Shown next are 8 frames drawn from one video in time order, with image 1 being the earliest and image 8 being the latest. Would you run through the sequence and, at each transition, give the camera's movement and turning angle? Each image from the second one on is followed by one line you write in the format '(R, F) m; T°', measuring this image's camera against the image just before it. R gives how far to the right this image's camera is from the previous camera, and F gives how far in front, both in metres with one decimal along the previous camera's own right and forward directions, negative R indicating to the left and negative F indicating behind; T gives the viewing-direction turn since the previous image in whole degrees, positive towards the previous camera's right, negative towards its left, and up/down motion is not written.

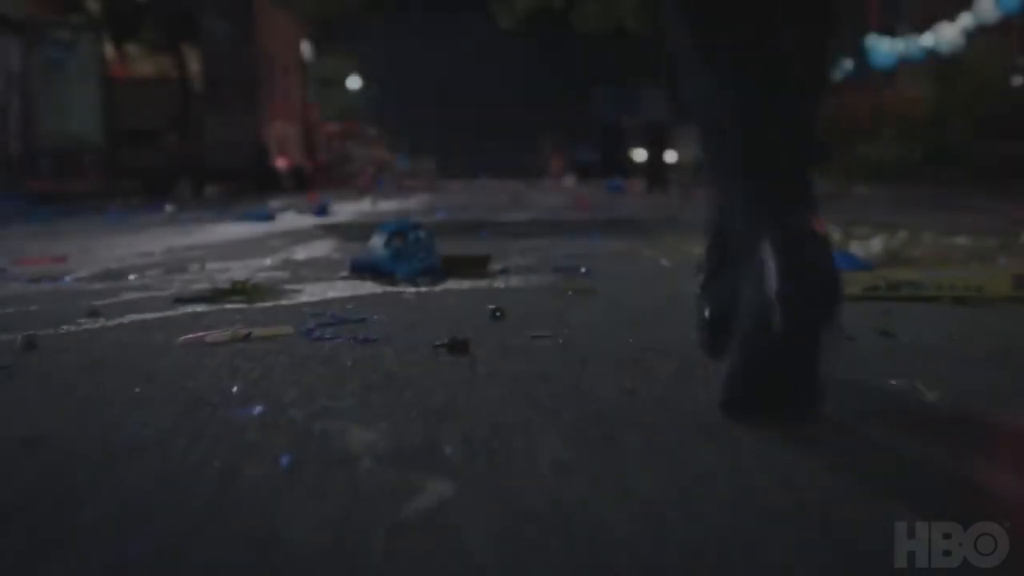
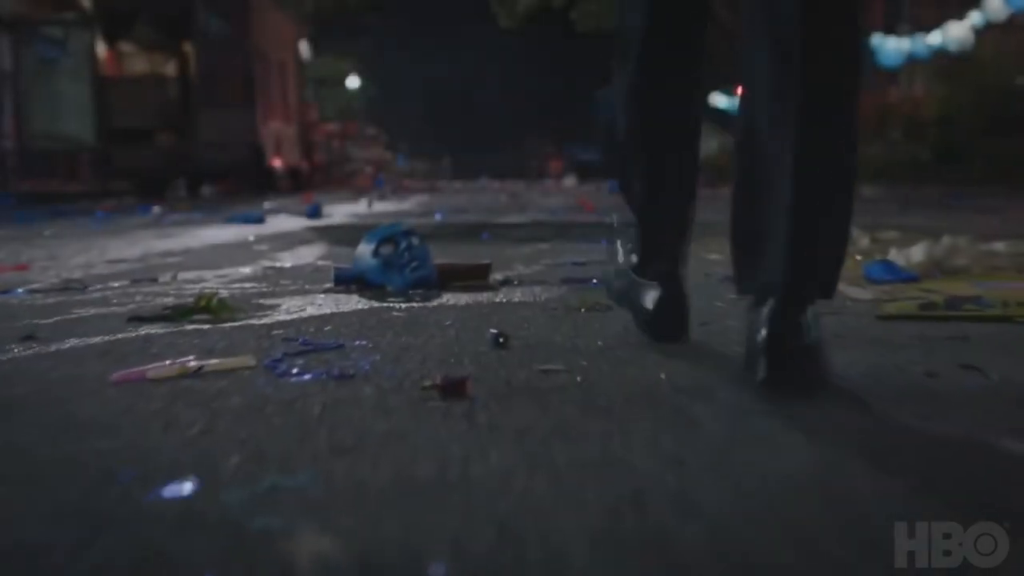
(0.0, +0.5) m; 0°
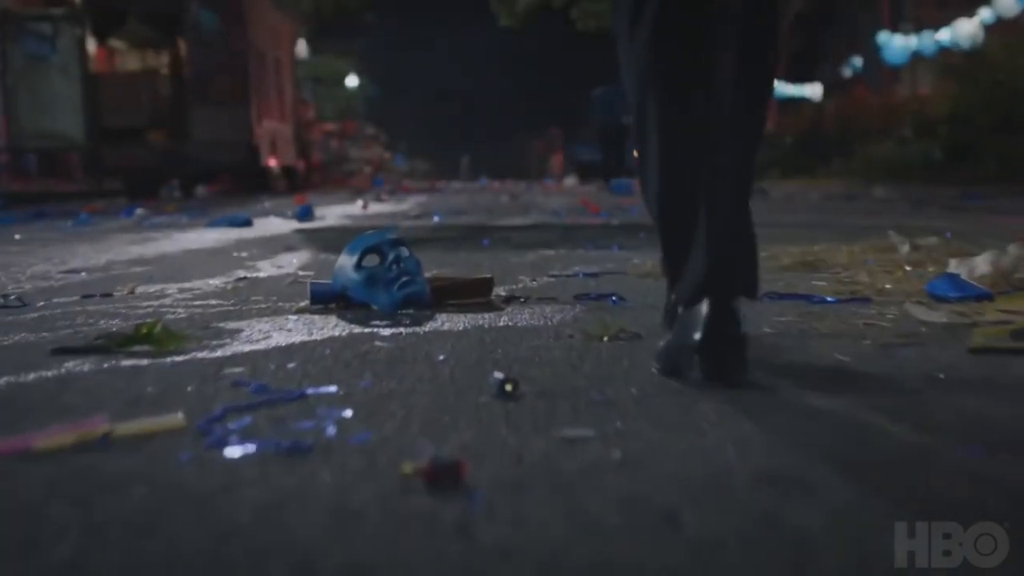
(0.0, +0.6) m; 0°
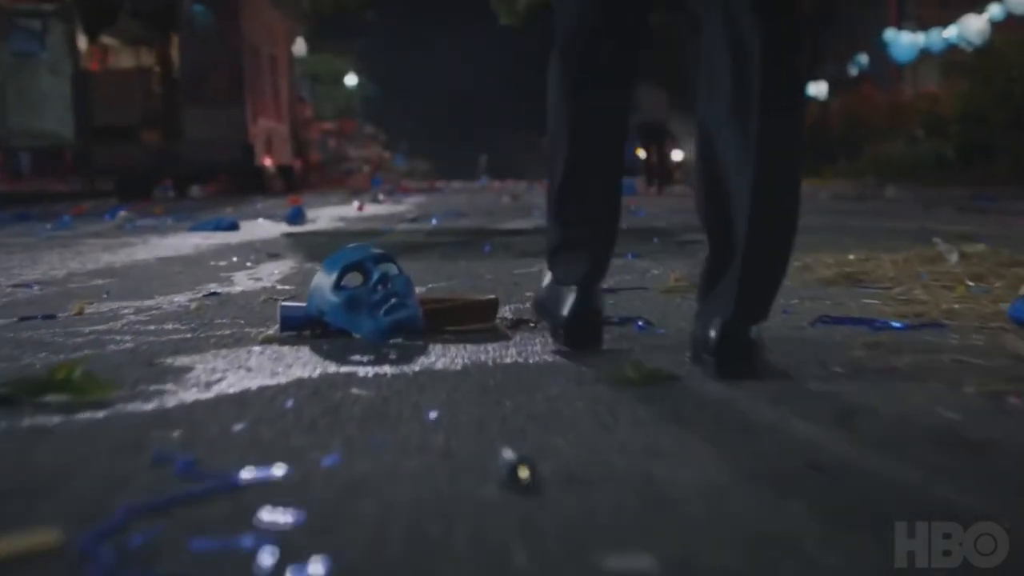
(0.0, +0.6) m; 0°
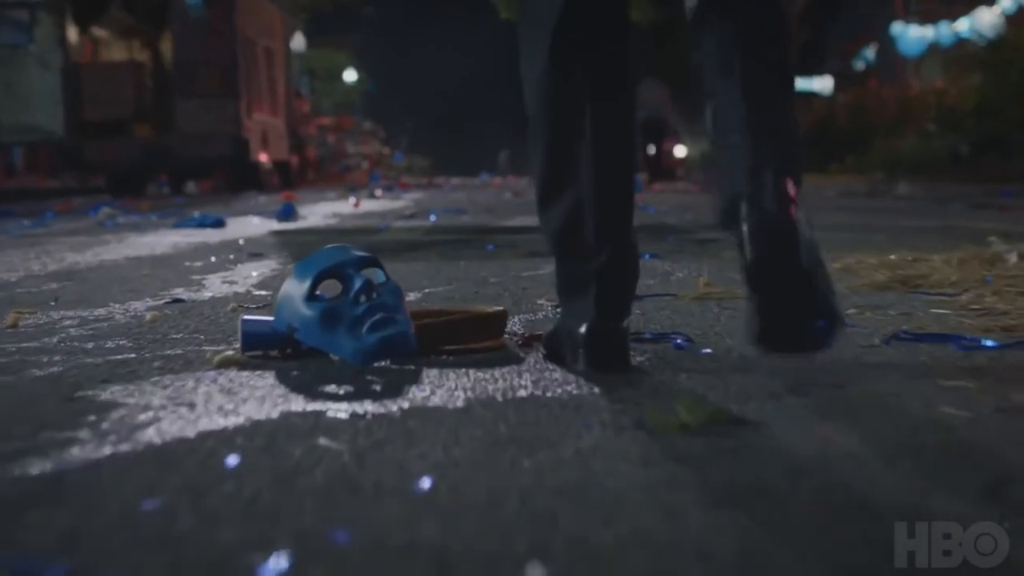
(0.0, +0.5) m; 0°
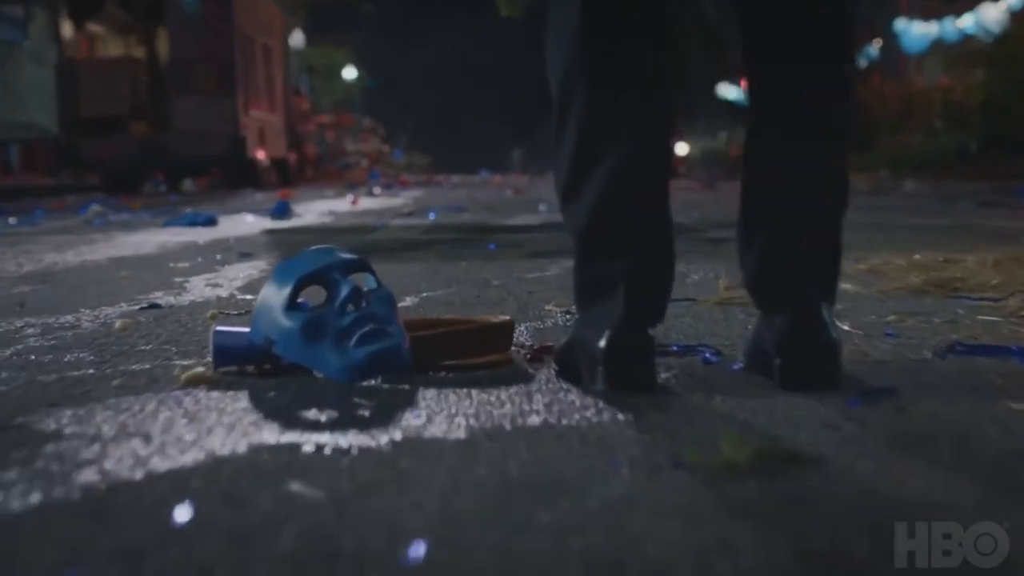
(0.0, +0.3) m; 0°
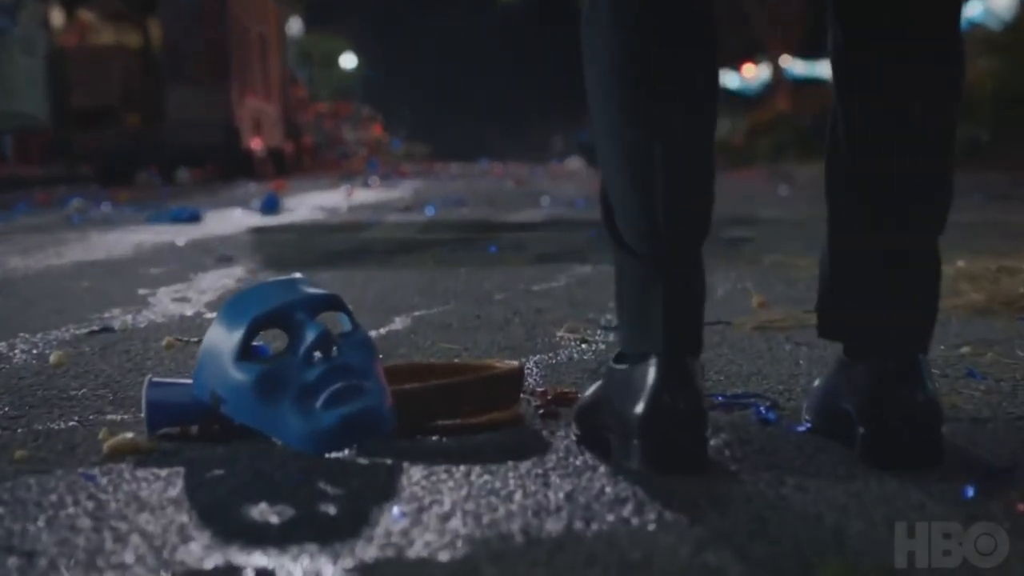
(0.0, +0.4) m; 0°
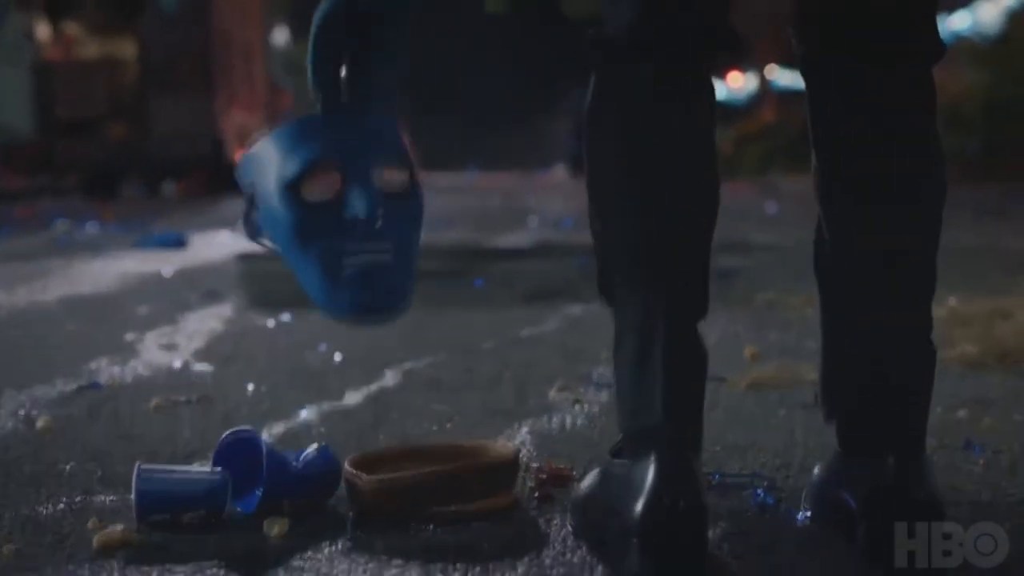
(0.0, 0.0) m; 0°
